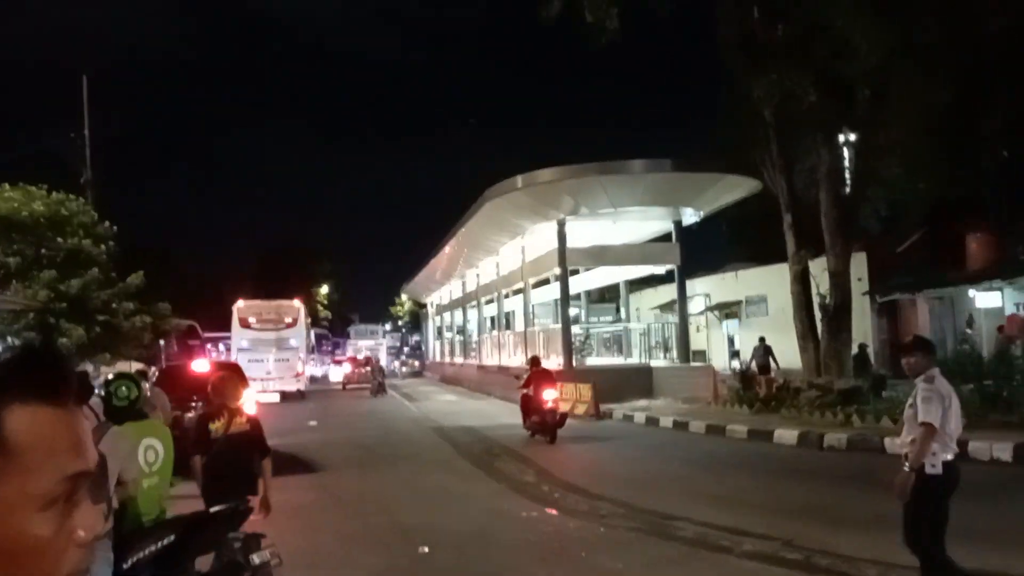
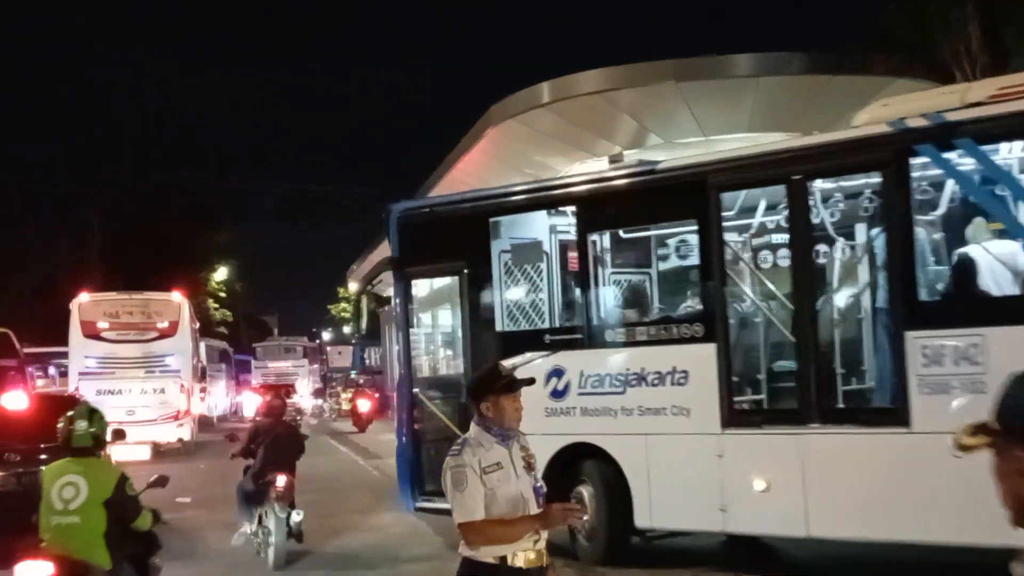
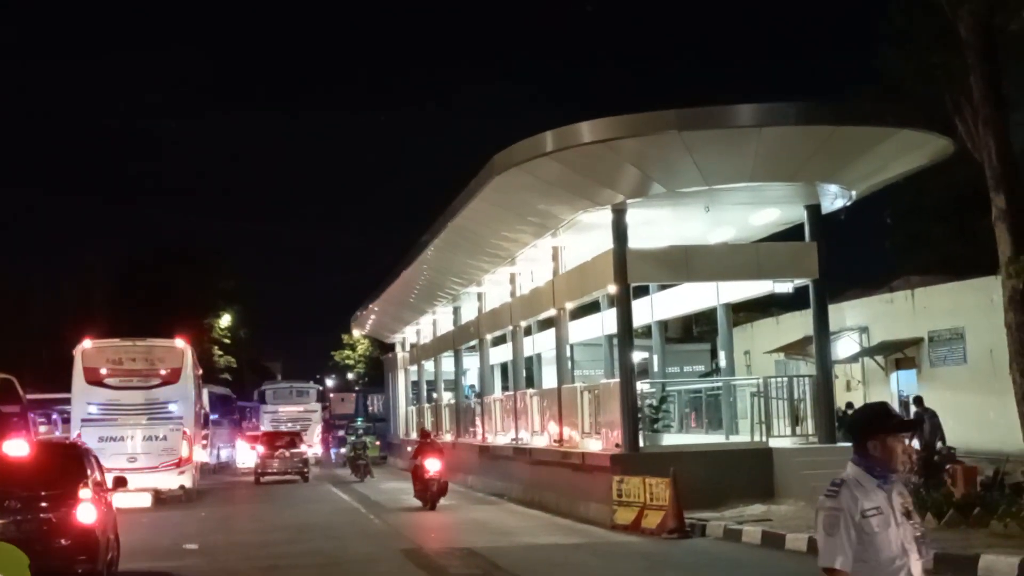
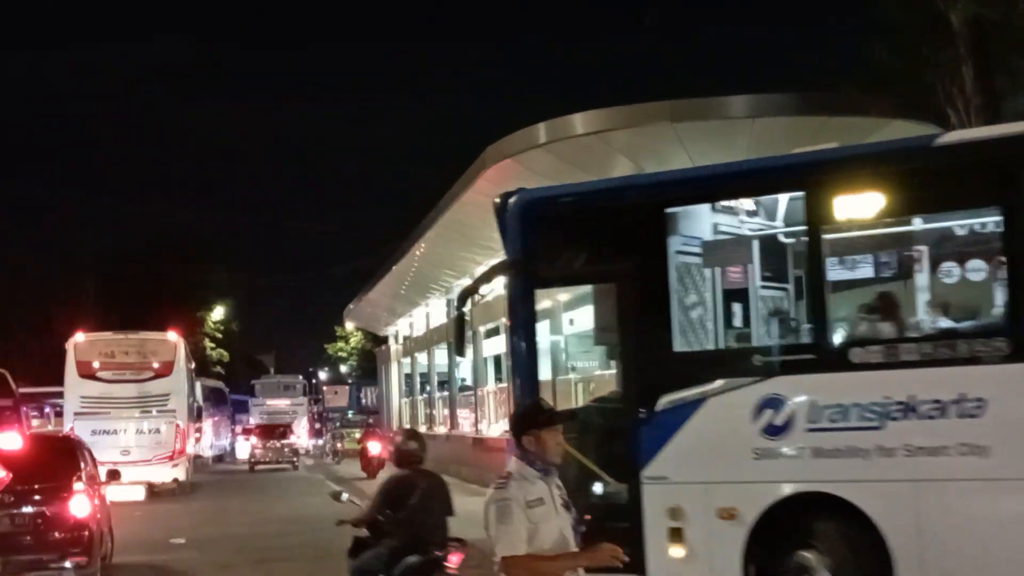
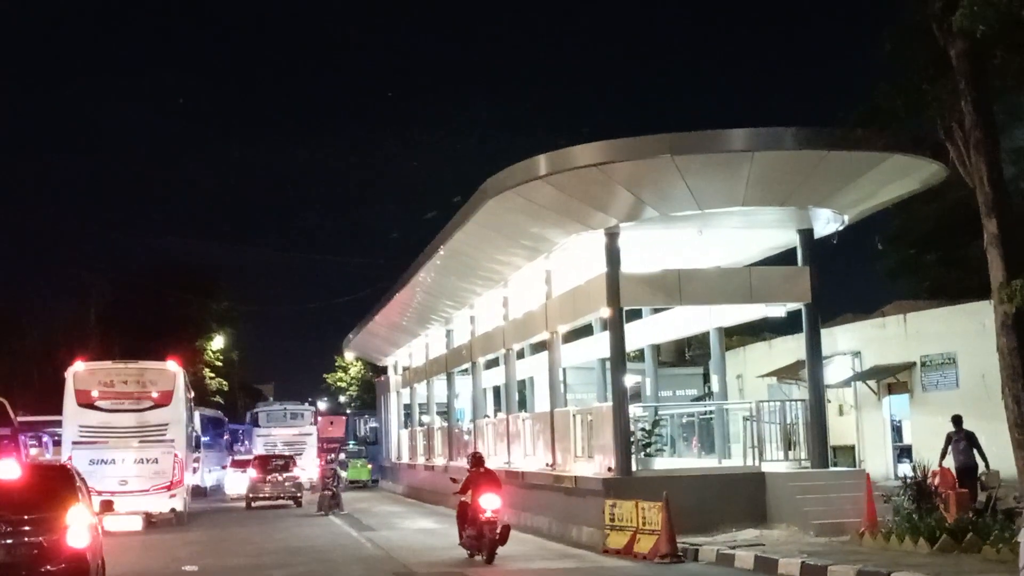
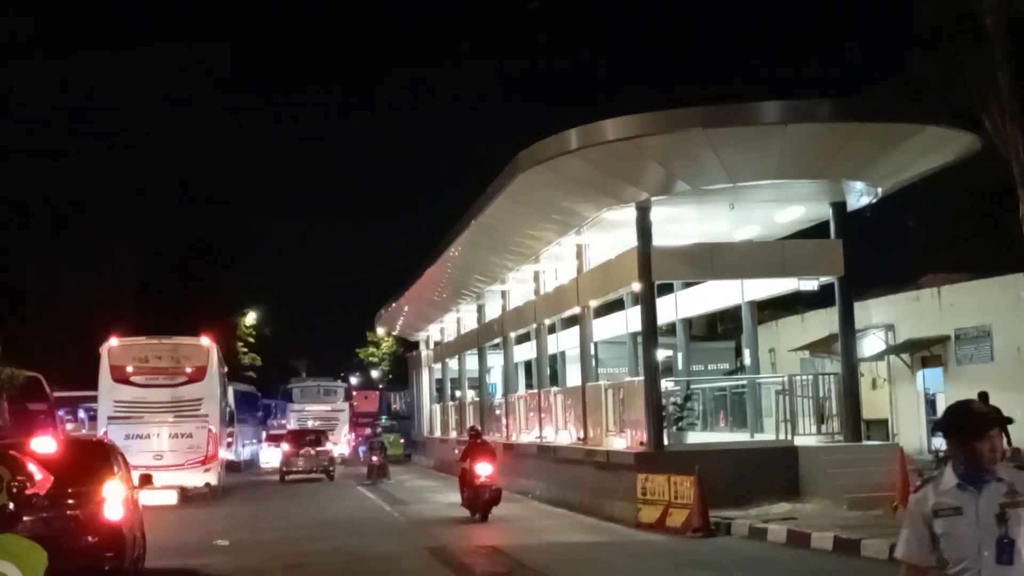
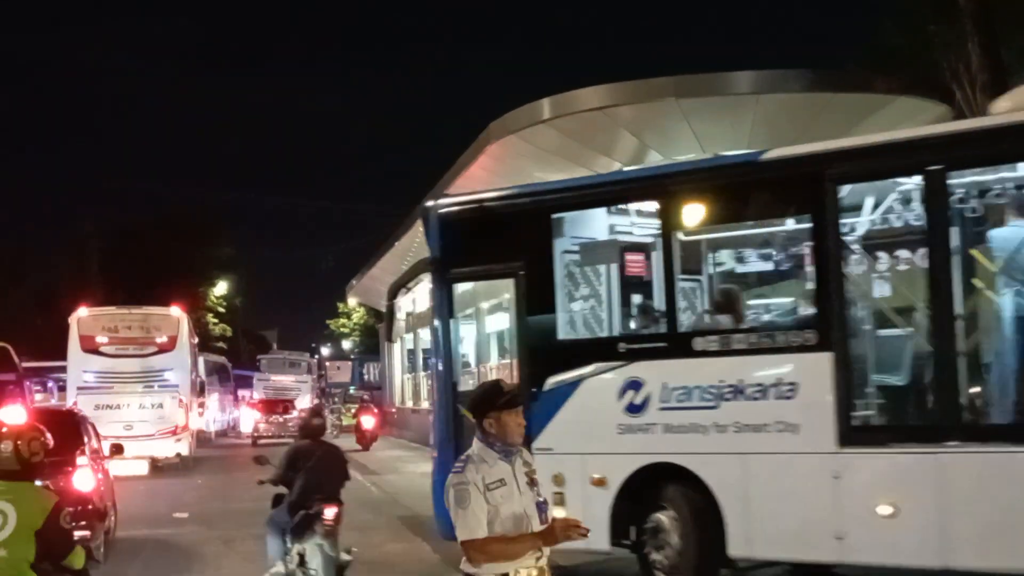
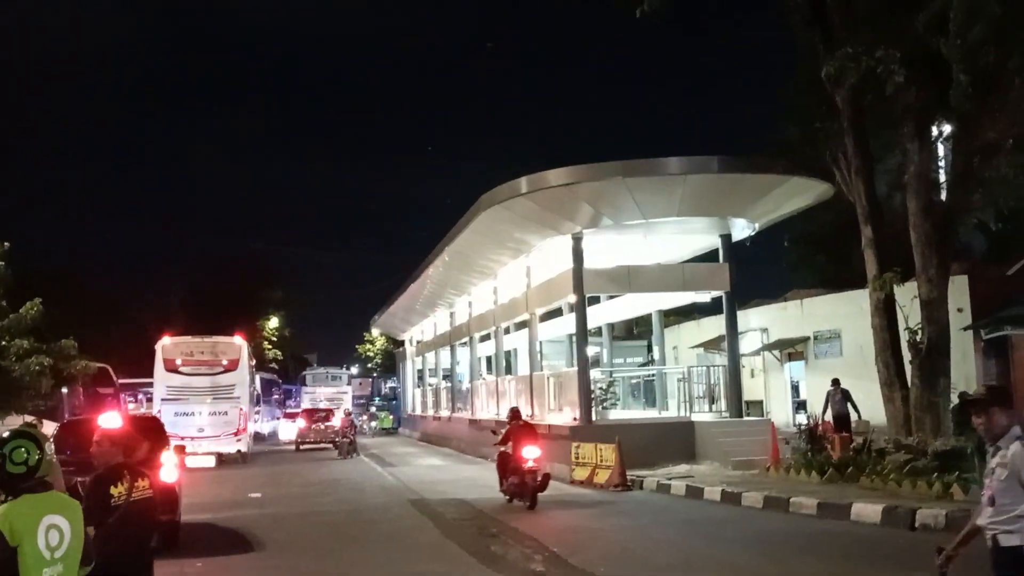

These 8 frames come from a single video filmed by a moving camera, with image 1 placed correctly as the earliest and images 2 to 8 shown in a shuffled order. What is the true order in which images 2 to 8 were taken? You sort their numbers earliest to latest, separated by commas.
8, 5, 6, 3, 4, 7, 2
